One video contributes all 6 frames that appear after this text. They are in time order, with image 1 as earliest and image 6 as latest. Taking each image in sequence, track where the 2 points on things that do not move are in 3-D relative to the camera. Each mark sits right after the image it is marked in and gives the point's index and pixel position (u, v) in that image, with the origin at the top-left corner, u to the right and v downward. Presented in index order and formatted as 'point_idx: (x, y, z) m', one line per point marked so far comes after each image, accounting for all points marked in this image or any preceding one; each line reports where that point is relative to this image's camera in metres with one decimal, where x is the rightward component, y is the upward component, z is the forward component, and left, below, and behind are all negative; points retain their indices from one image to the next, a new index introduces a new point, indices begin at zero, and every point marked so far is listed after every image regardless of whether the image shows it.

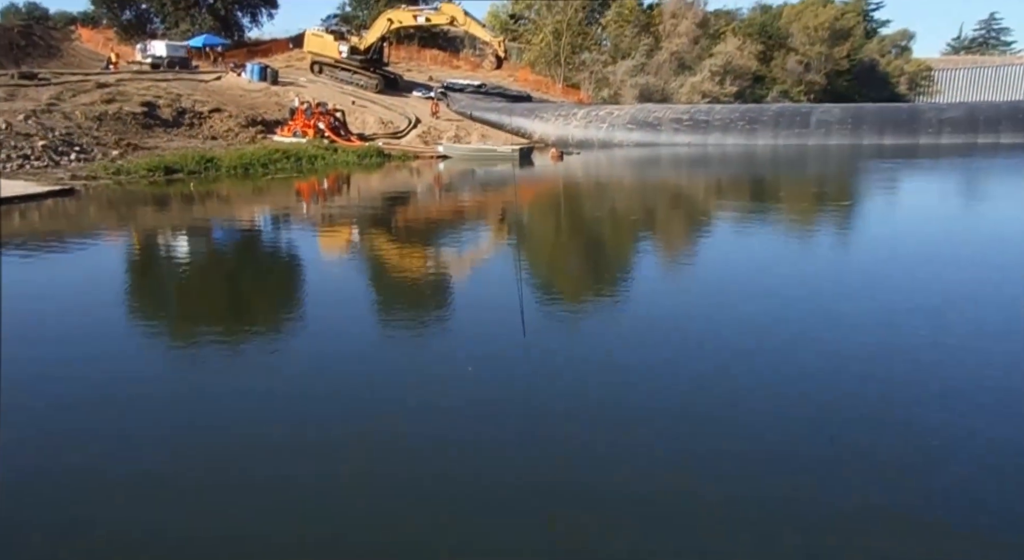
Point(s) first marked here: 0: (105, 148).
0: (-5.6, +1.8, +17.6) m
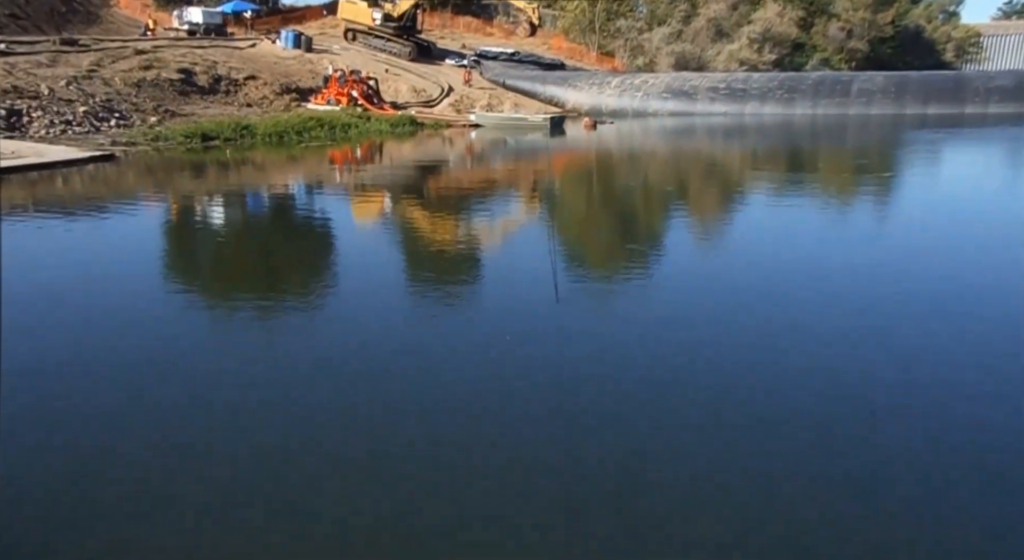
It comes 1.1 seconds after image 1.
0: (-5.1, +2.3, +17.7) m
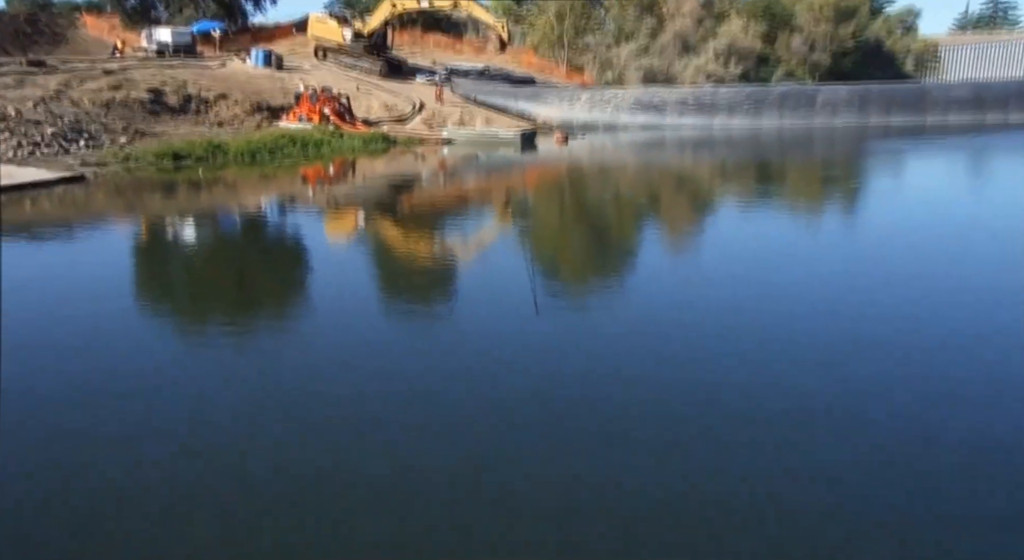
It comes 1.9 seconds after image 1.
0: (-5.6, +2.0, +17.6) m
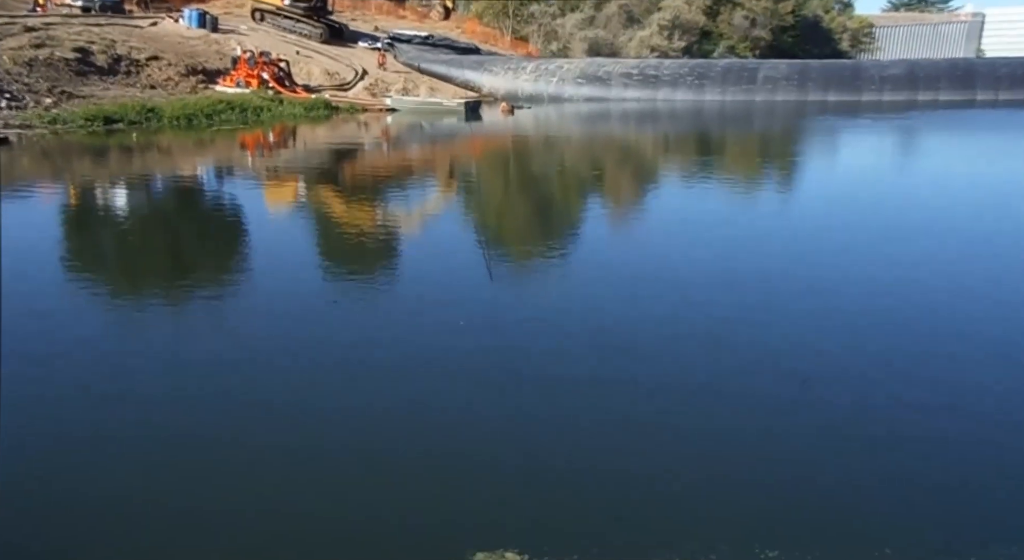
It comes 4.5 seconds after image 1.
0: (-6.6, +2.5, +16.8) m
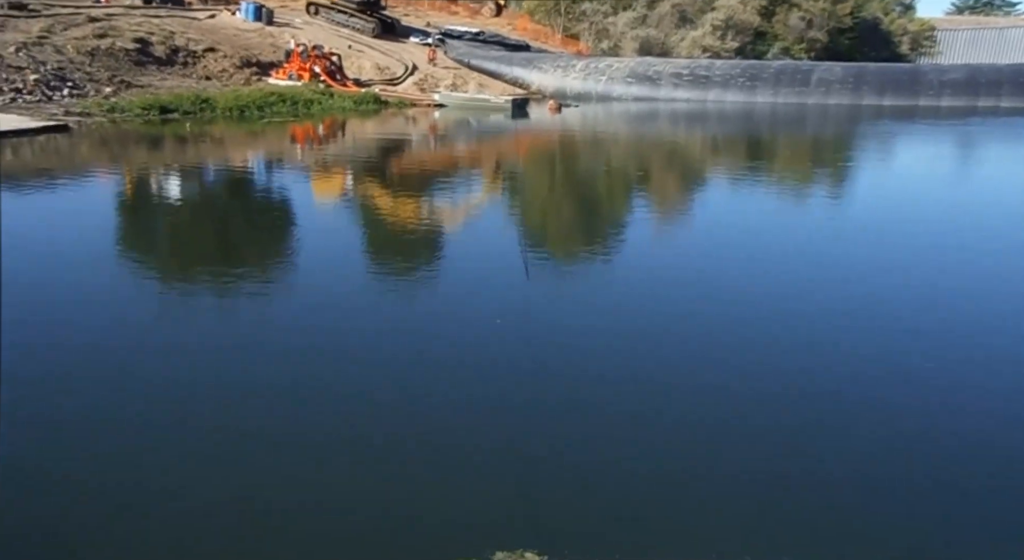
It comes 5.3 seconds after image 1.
0: (-5.8, +2.7, +17.3) m
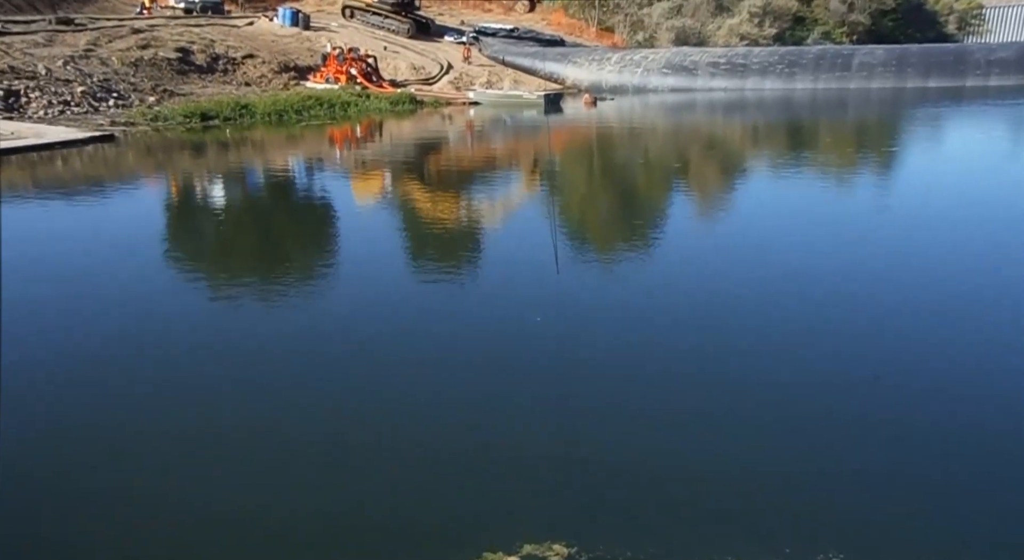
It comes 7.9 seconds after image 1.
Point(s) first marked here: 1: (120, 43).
0: (-5.1, +2.6, +17.7) m
1: (-5.8, +3.6, +19.0) m
